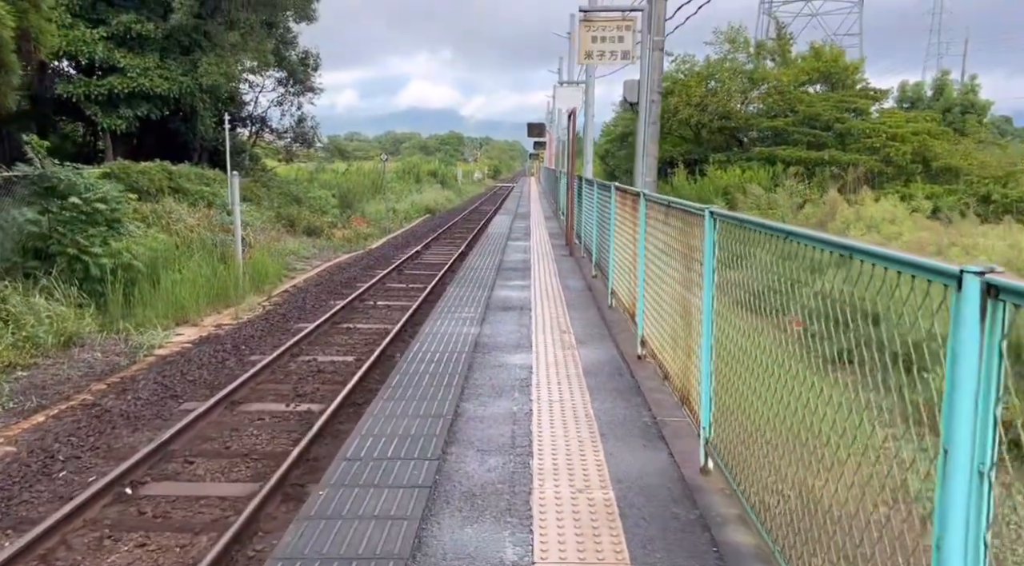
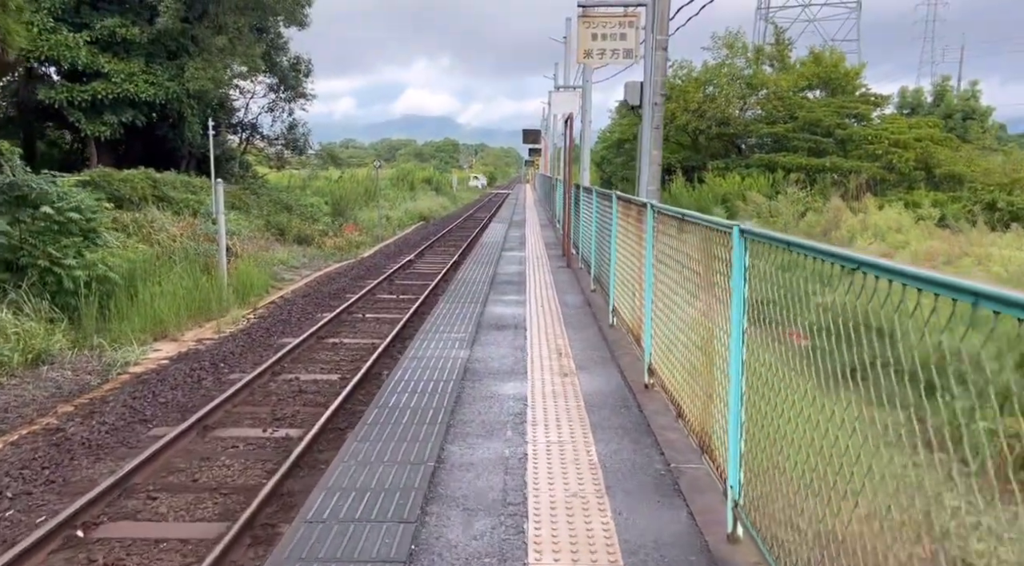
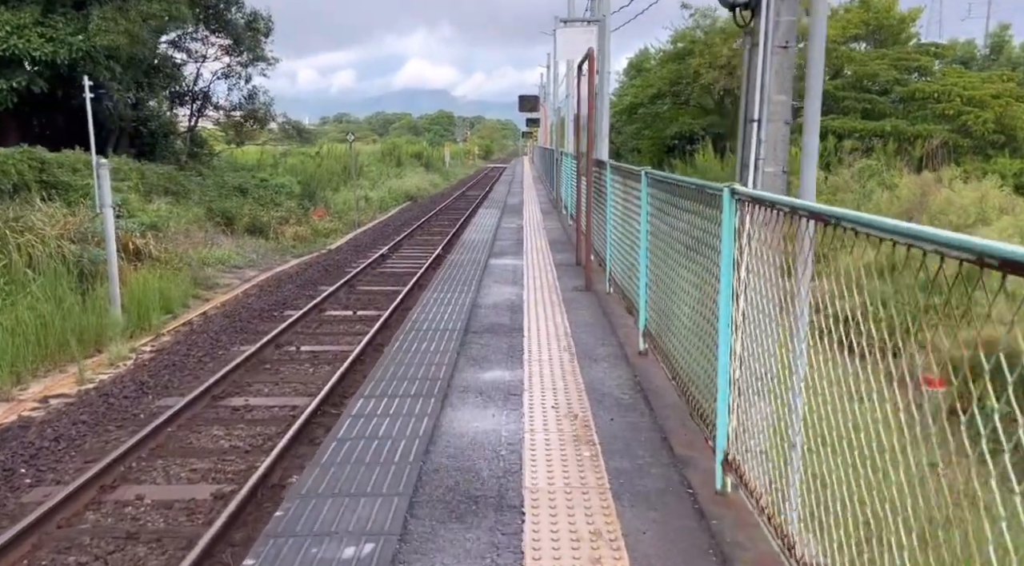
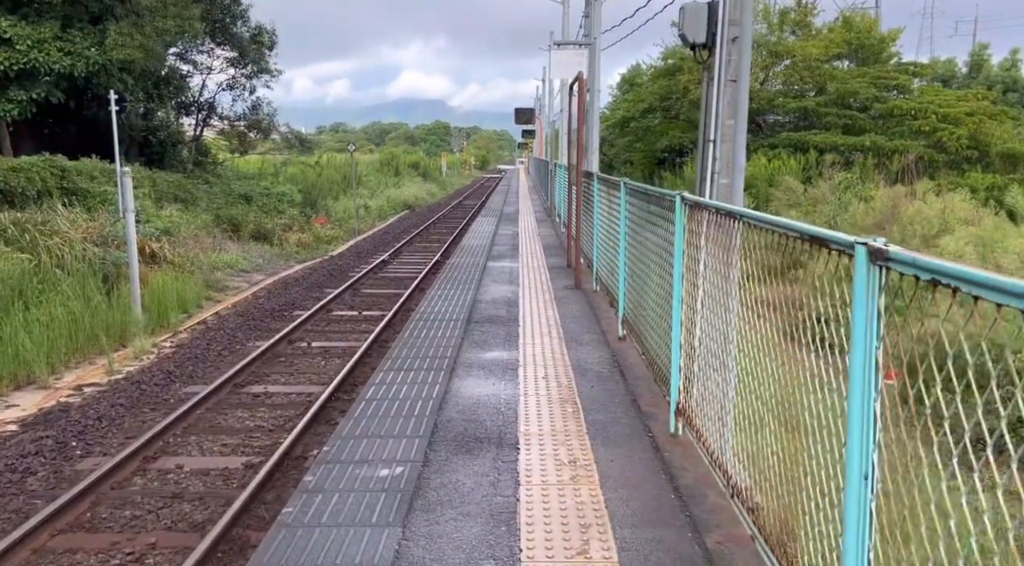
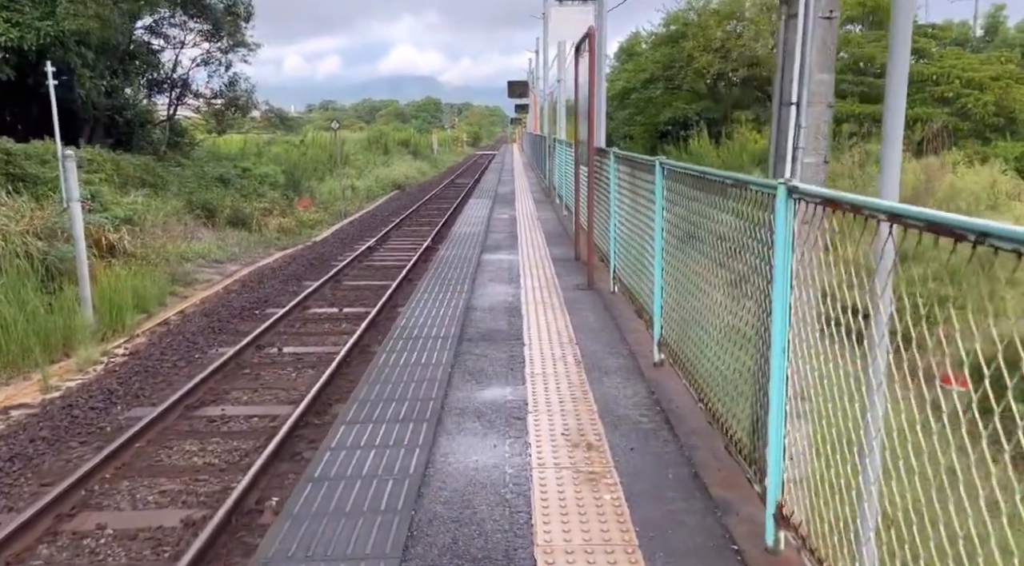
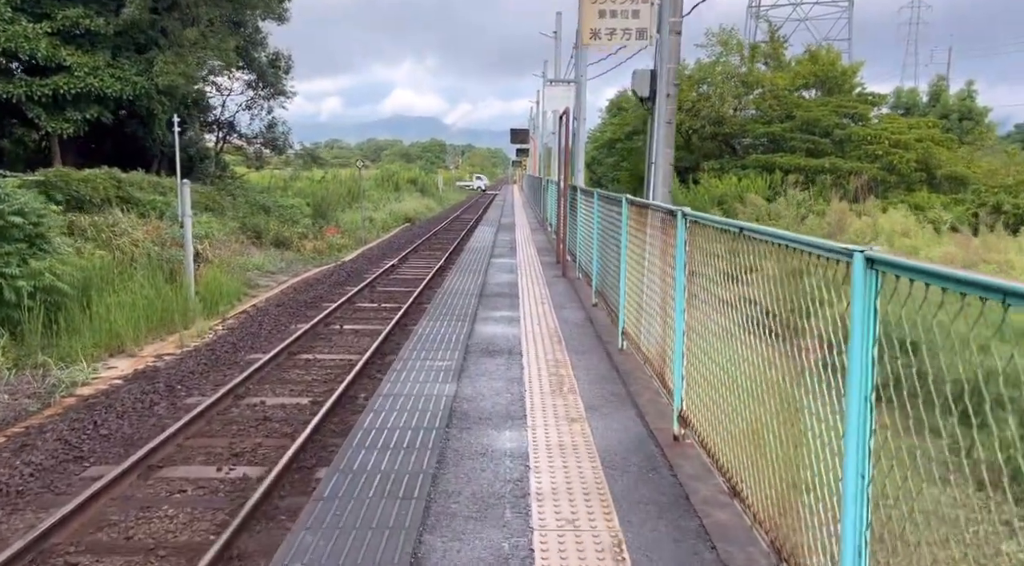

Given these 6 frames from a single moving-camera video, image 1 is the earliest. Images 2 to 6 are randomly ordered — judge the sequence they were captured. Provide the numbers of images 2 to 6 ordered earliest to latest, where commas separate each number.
2, 6, 4, 3, 5
